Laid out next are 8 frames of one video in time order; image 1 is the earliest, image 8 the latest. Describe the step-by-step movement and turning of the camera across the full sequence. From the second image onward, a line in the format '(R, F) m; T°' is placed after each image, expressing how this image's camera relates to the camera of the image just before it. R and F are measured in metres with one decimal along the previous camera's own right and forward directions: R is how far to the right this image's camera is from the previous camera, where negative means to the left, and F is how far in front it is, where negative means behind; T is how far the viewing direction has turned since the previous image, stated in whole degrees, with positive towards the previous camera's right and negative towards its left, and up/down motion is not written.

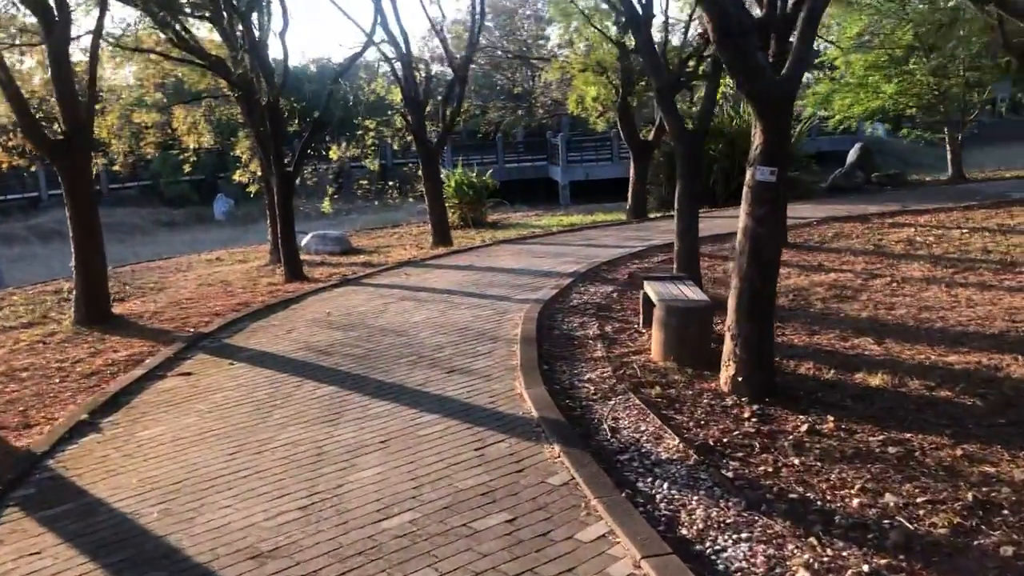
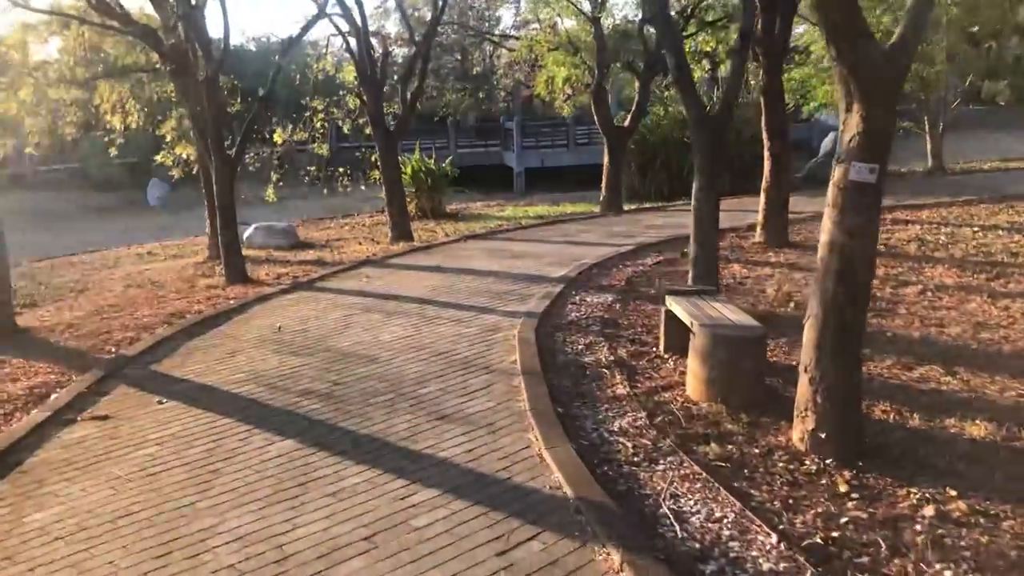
(-0.4, +1.4) m; +3°
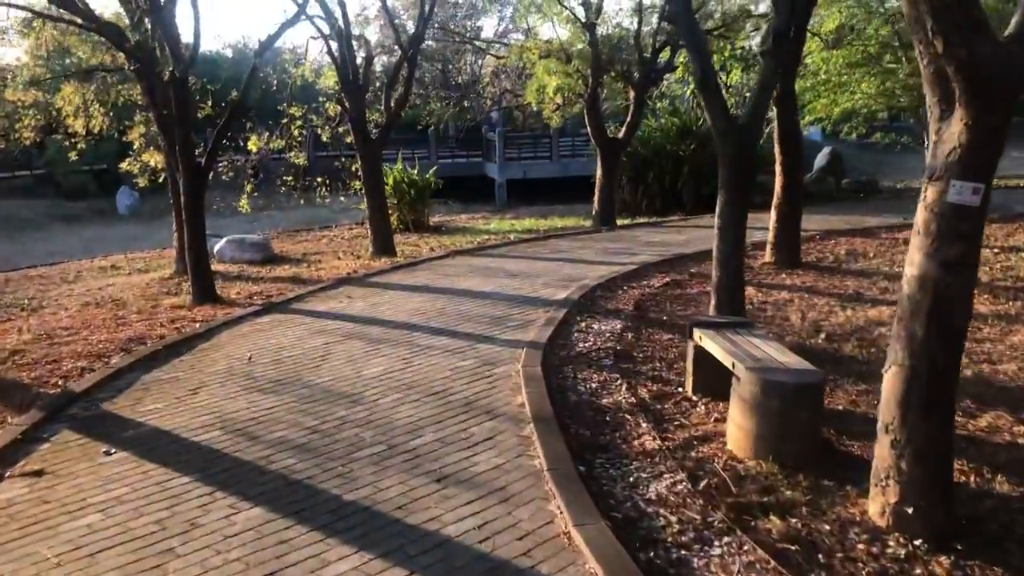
(-0.2, +0.9) m; +1°
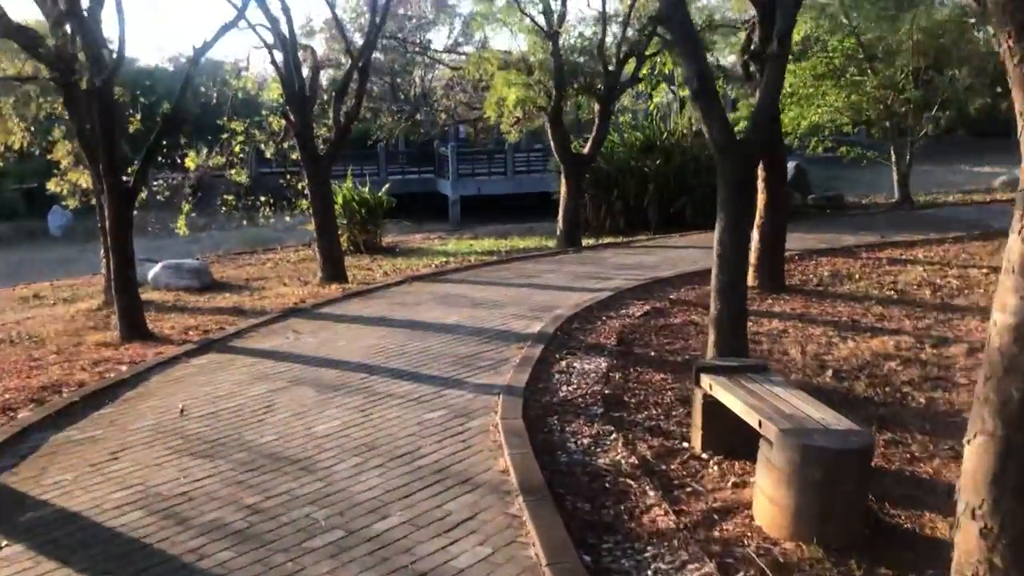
(-0.1, +0.9) m; +3°
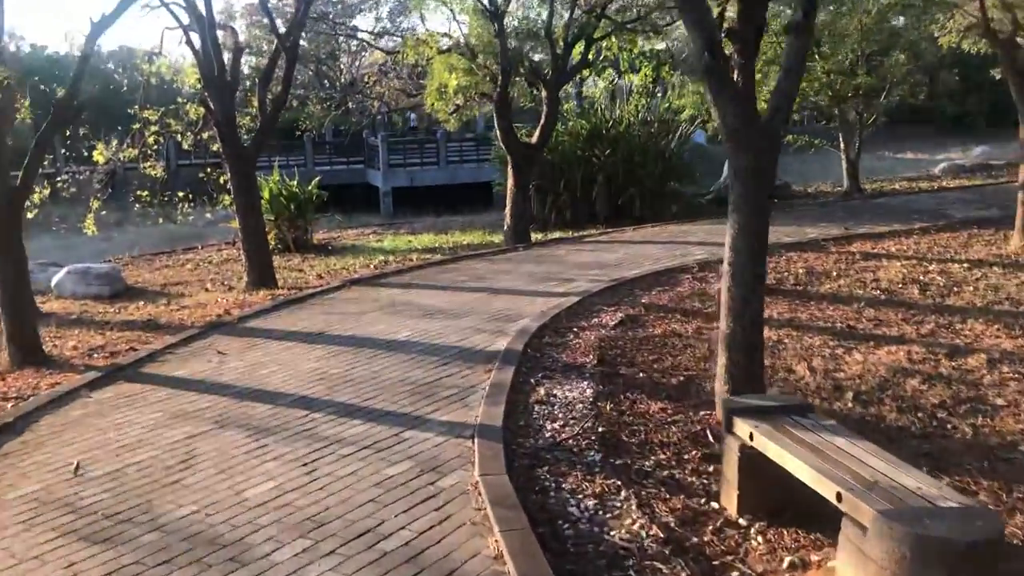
(-0.2, +1.1) m; +4°
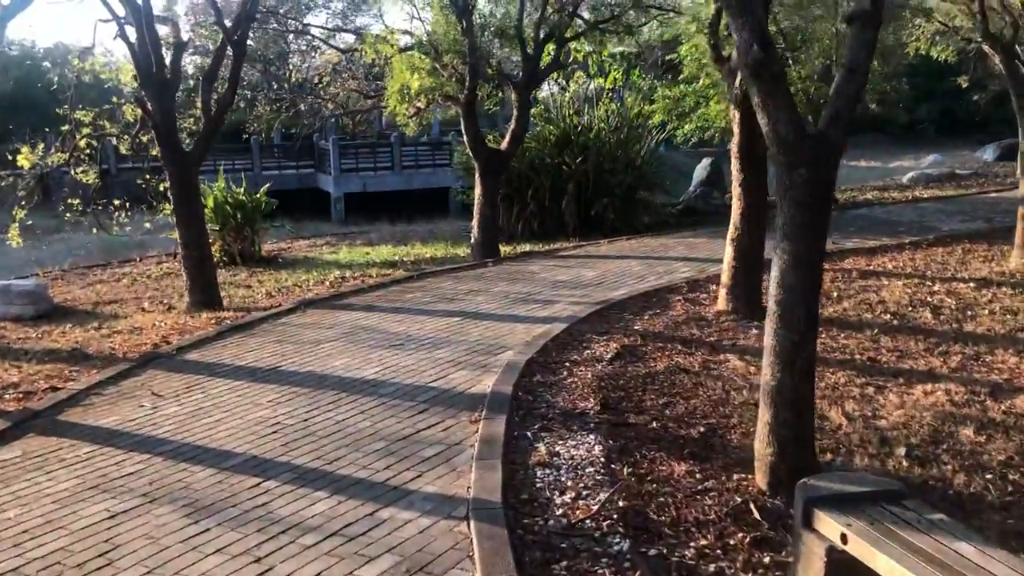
(-0.2, +1.0) m; +3°
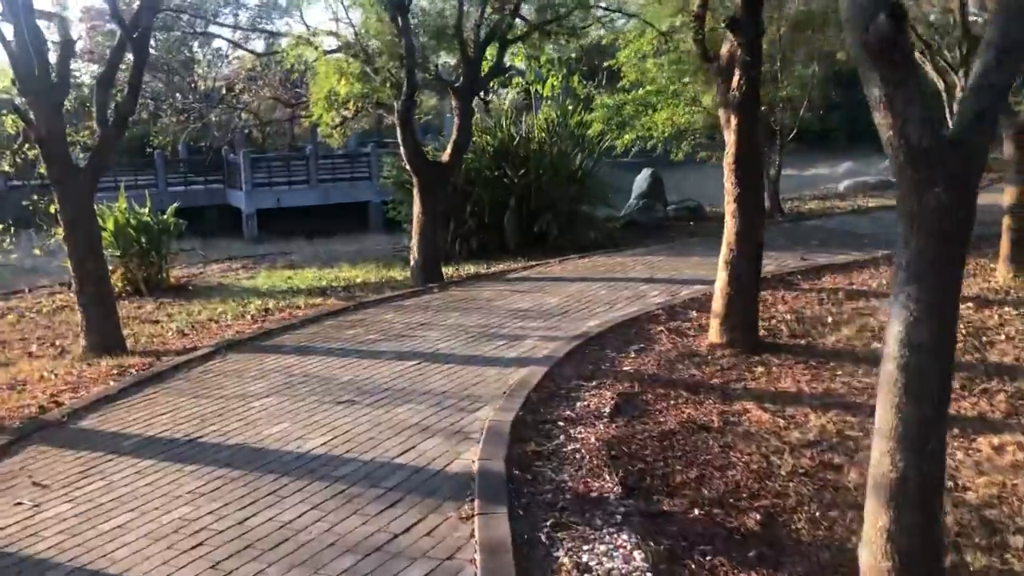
(-0.4, +1.3) m; +5°
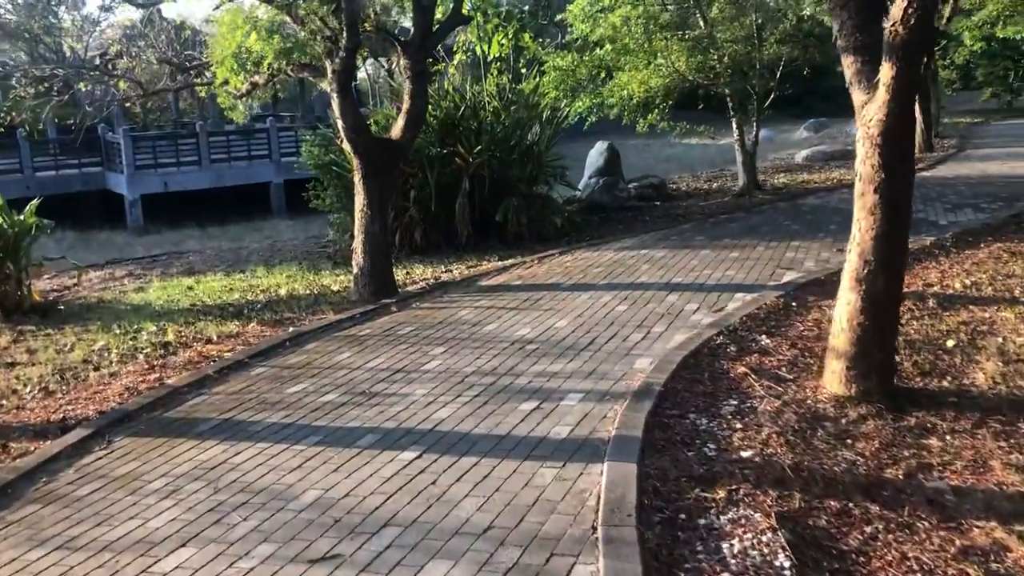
(-0.7, +2.6) m; +6°
